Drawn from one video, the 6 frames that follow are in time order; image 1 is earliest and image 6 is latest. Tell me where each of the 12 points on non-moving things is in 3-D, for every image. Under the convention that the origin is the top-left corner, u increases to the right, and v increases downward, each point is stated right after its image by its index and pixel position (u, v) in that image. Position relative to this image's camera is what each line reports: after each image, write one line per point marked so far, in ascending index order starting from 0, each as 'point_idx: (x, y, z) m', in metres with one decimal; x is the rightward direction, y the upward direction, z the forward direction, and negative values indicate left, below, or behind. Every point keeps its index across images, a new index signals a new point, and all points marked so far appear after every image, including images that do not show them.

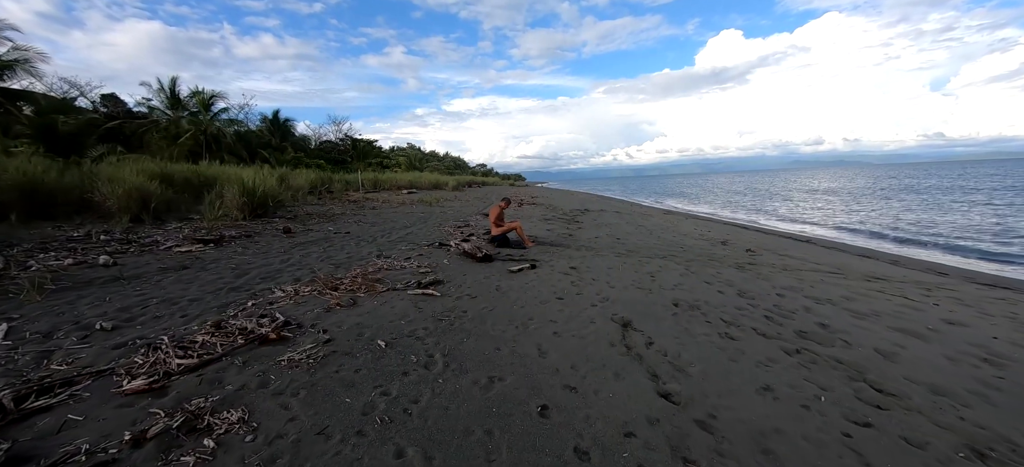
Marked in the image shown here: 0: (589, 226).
0: (+2.6, +0.2, +12.8) m
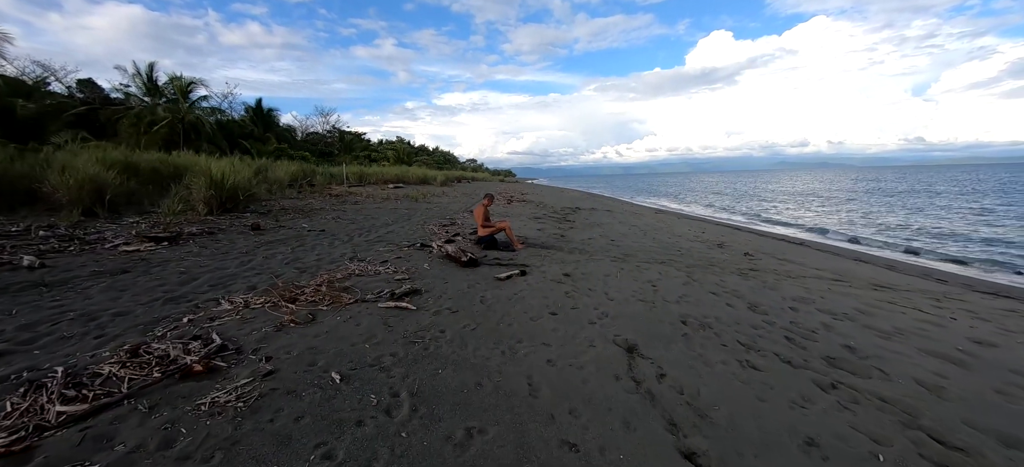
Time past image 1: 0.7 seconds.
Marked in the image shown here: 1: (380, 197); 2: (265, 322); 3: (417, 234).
0: (+2.2, +0.2, +12.3) m
1: (-6.0, +1.7, +17.6) m
2: (-2.2, -0.8, +3.5) m
3: (-2.0, 0.0, +8.3) m
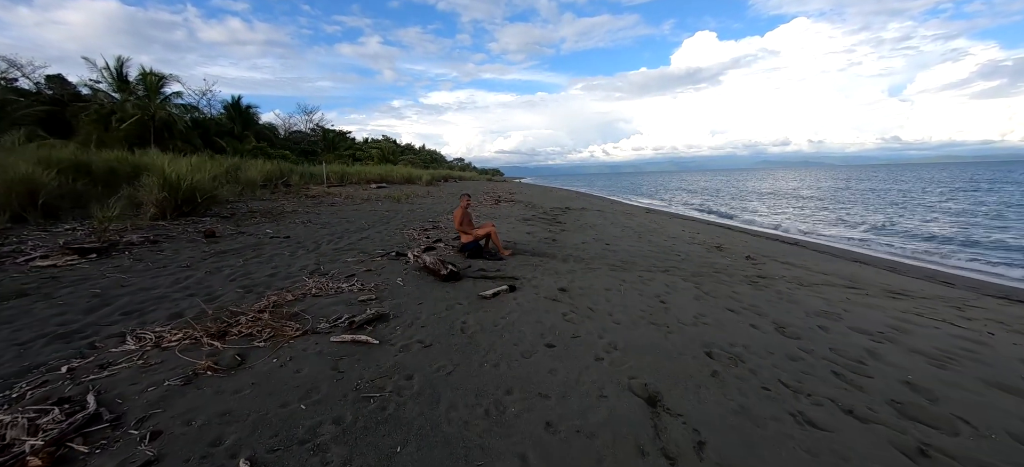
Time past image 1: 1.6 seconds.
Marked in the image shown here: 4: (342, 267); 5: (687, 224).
0: (+1.8, +0.2, +11.6) m
1: (-6.5, +1.6, +16.6) m
2: (-2.3, -0.9, +2.7) m
3: (-2.3, -0.1, +7.5) m
4: (-2.4, -0.5, +5.5) m
5: (+8.2, +0.5, +18.2) m
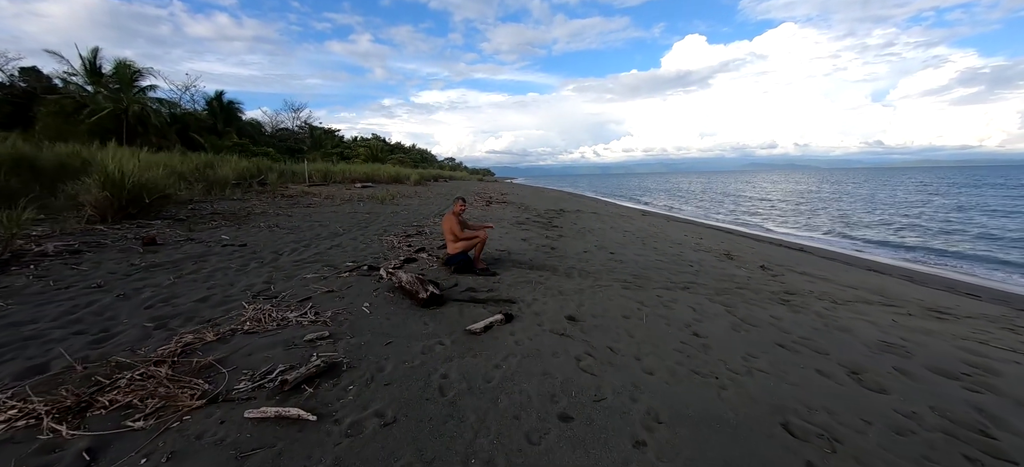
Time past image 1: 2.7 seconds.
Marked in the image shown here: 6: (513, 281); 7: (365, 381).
0: (+1.6, 0.0, +10.6) m
1: (-6.8, +1.4, +15.5) m
2: (-2.3, -1.1, +1.6) m
3: (-2.4, -0.3, +6.4) m
4: (-2.5, -0.6, +4.5) m
5: (+7.9, +0.3, +17.4) m
6: (0.0, -0.6, +5.2) m
7: (-1.0, -1.0, +2.6) m
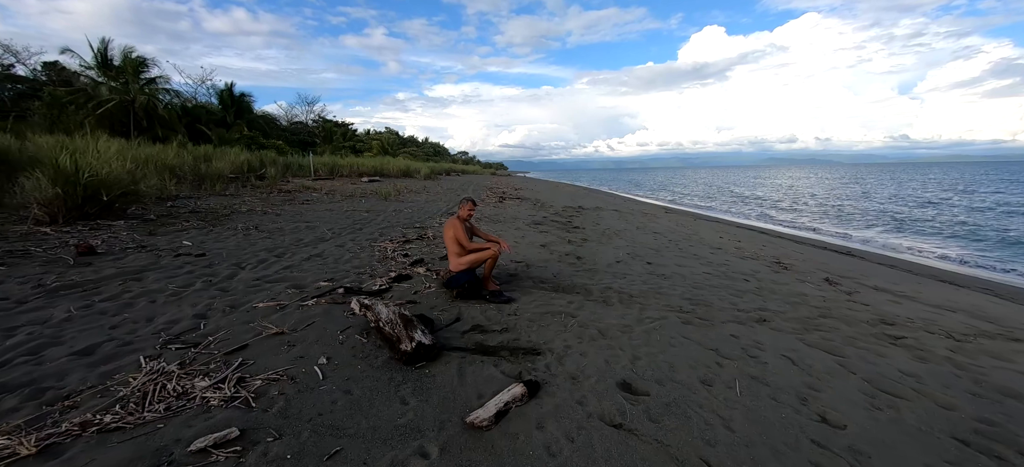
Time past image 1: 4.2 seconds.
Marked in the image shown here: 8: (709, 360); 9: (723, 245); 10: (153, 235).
0: (+2.0, -0.1, +9.3) m
1: (-6.3, +1.5, +14.3) m
2: (-2.2, -1.3, +0.4) m
3: (-2.1, -0.4, +5.2) m
4: (-2.3, -0.8, +3.2) m
5: (+8.5, +0.2, +15.8) m
6: (+0.2, -0.8, +3.8) m
7: (-0.8, -1.2, +1.3) m
8: (+1.6, -1.0, +3.1) m
9: (+6.0, -0.3, +10.9) m
10: (-5.9, 0.0, +6.3) m
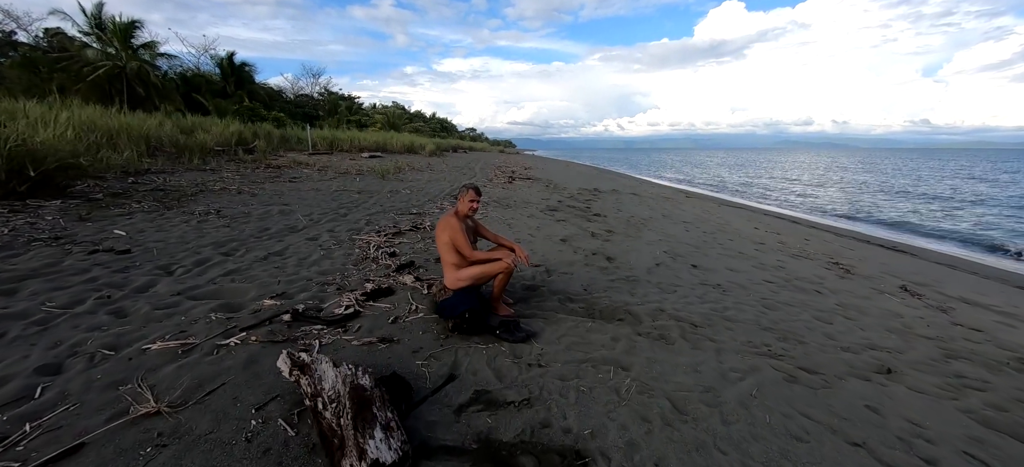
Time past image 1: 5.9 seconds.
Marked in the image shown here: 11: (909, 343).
0: (+2.3, +0.1, +7.9) m
1: (-5.9, +2.1, +13.0) m
2: (-2.1, -1.5, -0.8) m
3: (-1.9, -0.3, +4.0) m
4: (-2.2, -0.8, +2.0) m
5: (+8.8, +0.6, +14.4) m
6: (+0.4, -0.8, +2.6) m
7: (-0.7, -1.3, +0.1) m
8: (+1.7, -1.1, +1.8) m
9: (+6.2, -0.1, +9.5) m
10: (-5.7, +0.2, +5.1) m
11: (+3.9, -1.1, +3.8) m
